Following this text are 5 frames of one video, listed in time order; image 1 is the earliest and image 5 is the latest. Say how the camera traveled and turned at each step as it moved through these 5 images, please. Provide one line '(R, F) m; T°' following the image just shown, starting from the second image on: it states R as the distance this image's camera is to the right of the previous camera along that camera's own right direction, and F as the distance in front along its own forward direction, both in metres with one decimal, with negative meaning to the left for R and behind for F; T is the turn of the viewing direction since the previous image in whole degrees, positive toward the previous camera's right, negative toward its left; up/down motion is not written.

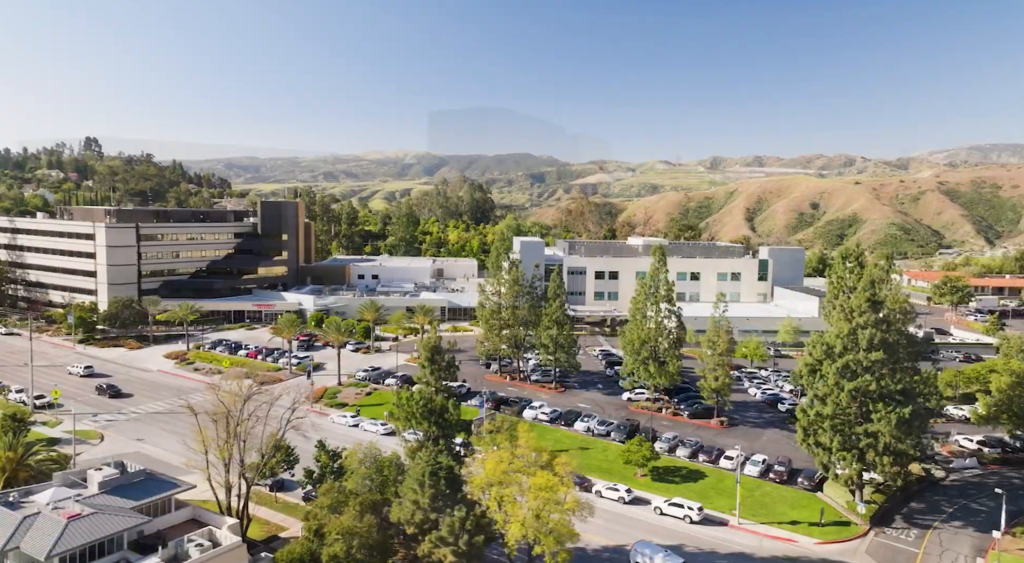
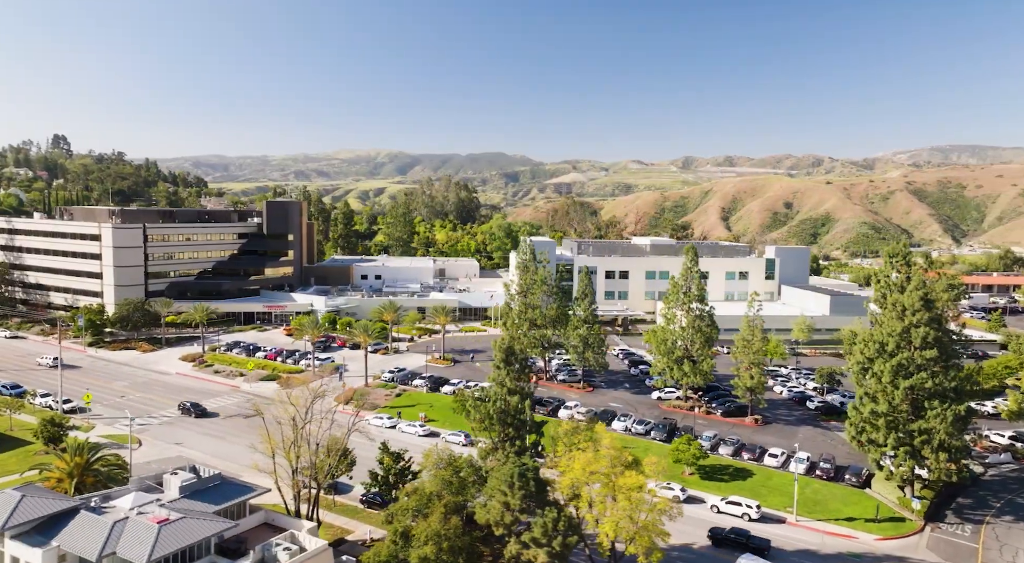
(-4.1, +0.1) m; +1°
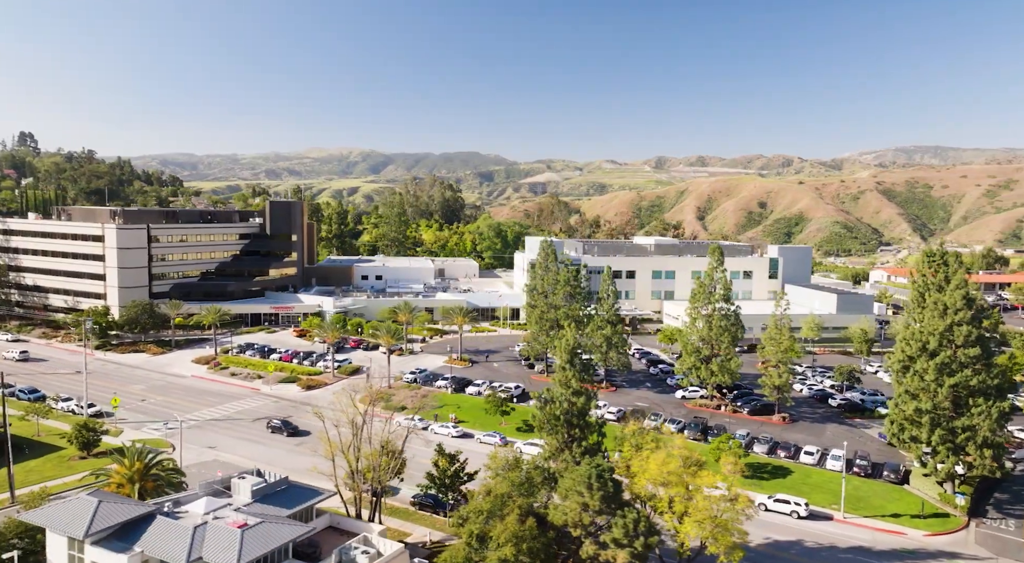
(-3.7, +0.1) m; +1°
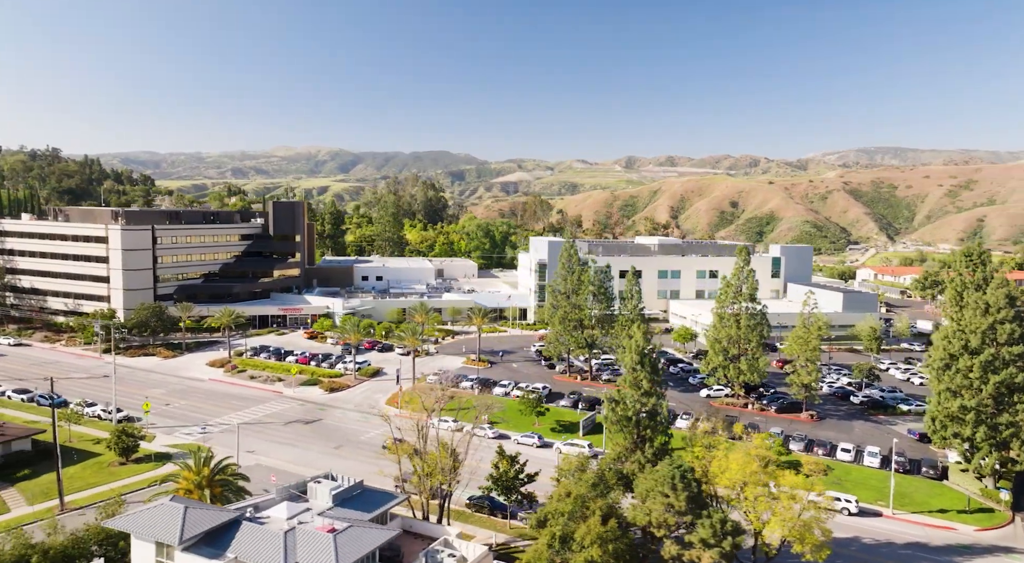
(-4.0, +0.1) m; +2°
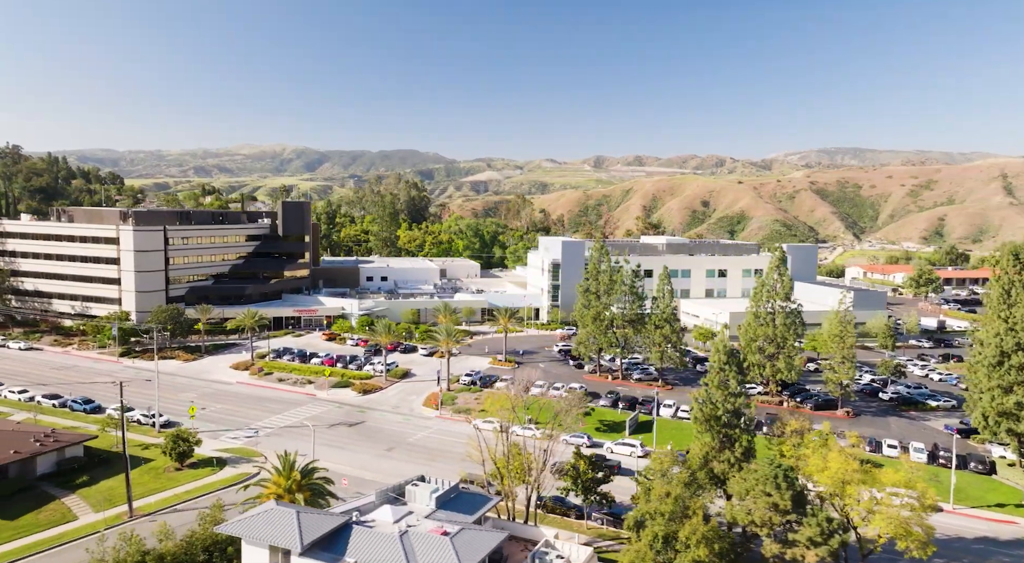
(-4.8, 0.0) m; +2°
